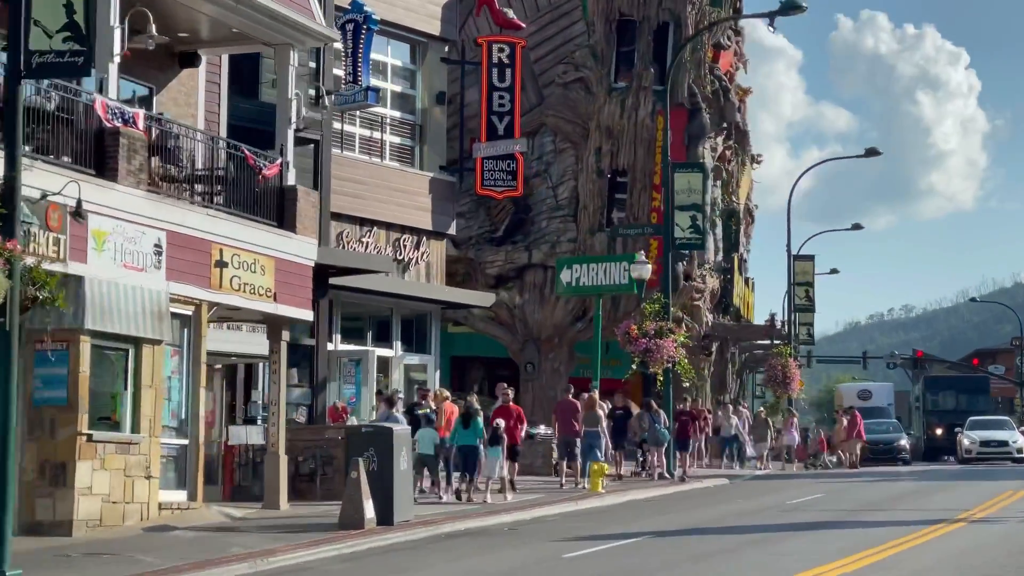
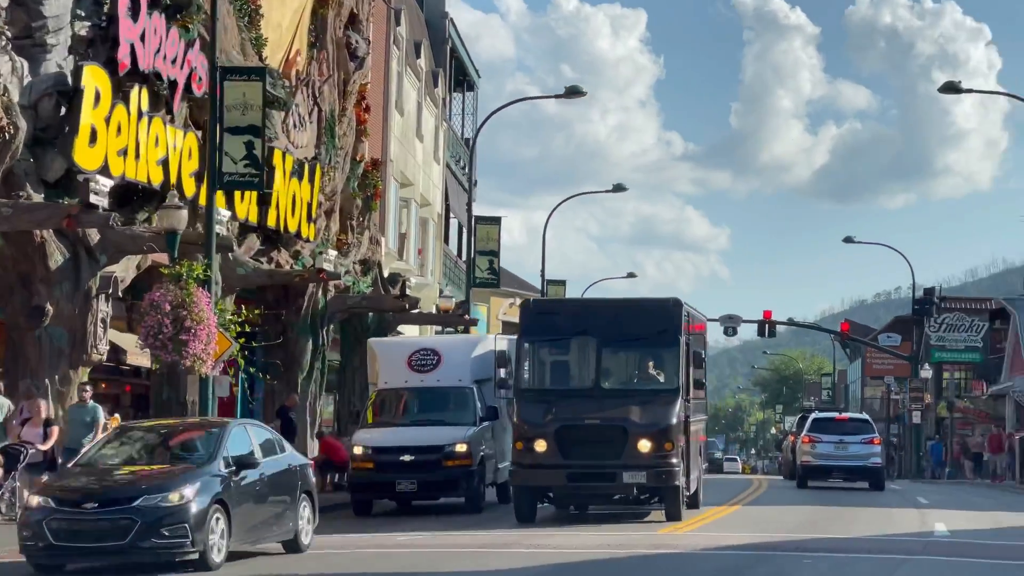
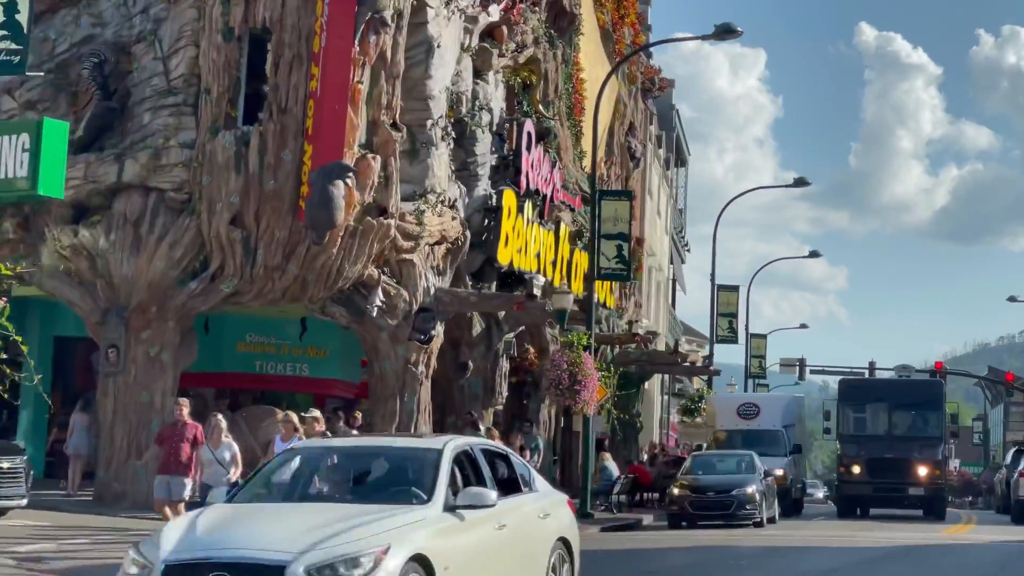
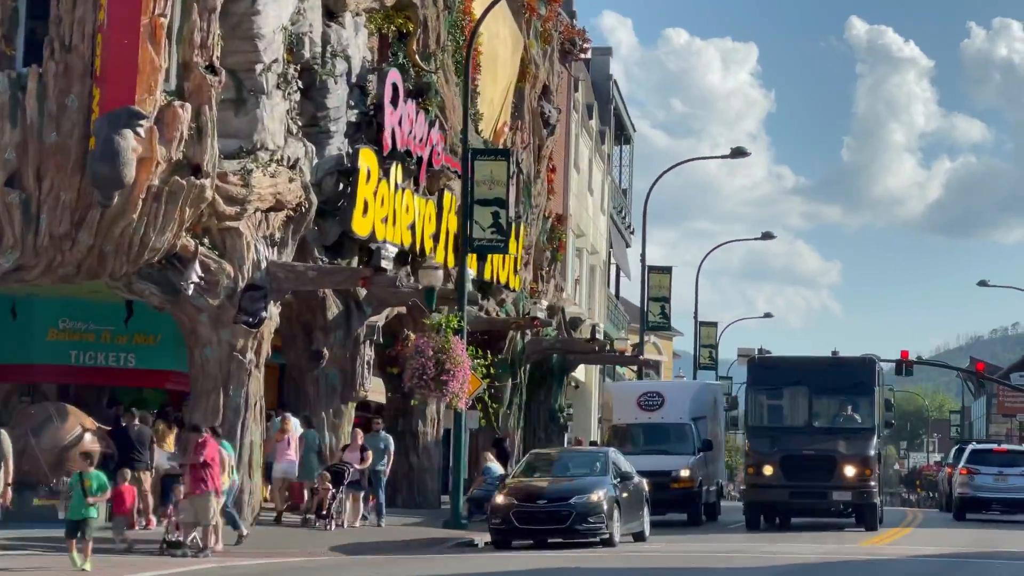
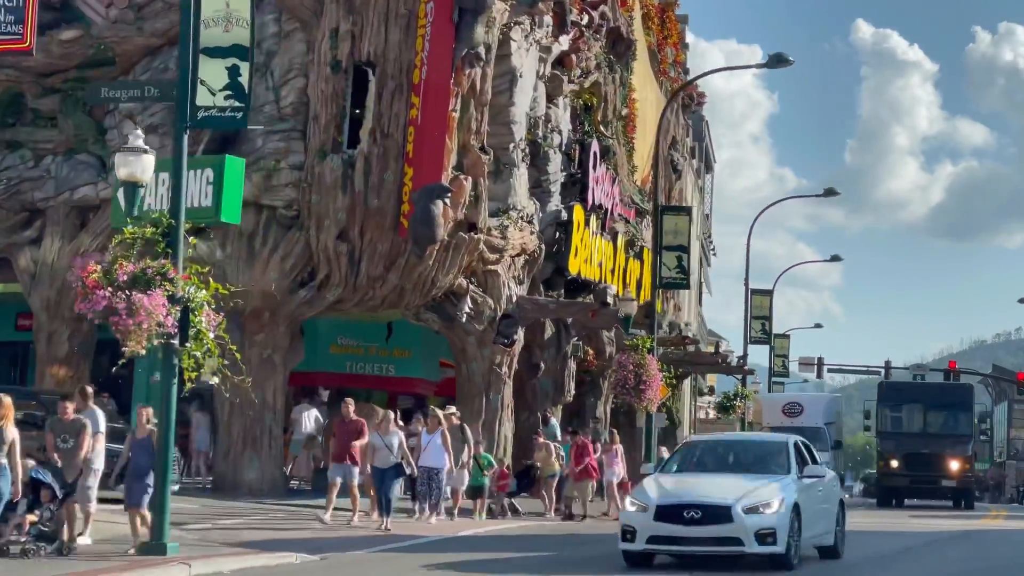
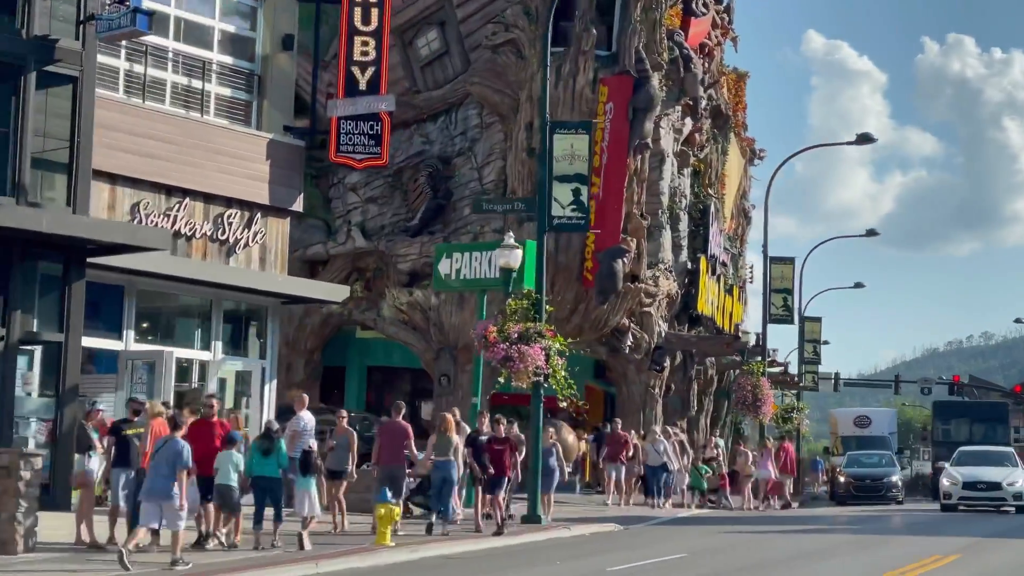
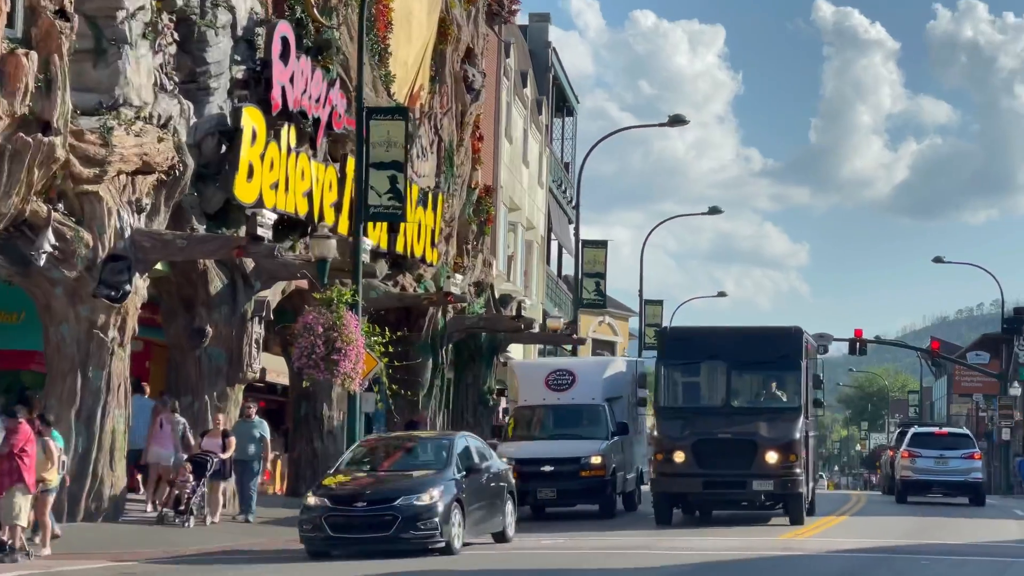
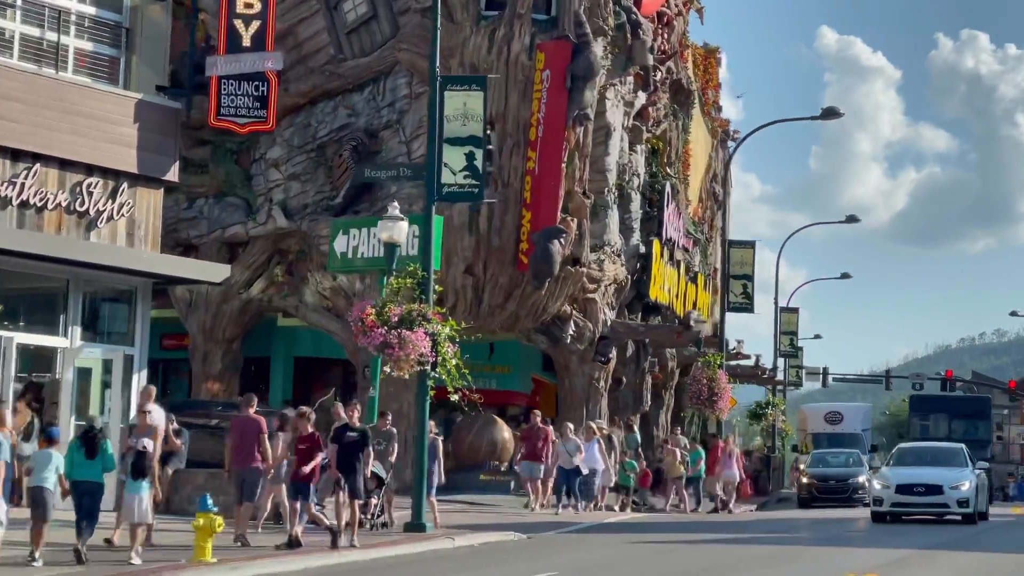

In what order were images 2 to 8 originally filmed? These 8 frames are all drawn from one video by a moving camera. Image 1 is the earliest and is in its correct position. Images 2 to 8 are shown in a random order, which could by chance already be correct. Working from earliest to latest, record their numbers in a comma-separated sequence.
6, 8, 5, 3, 4, 7, 2
